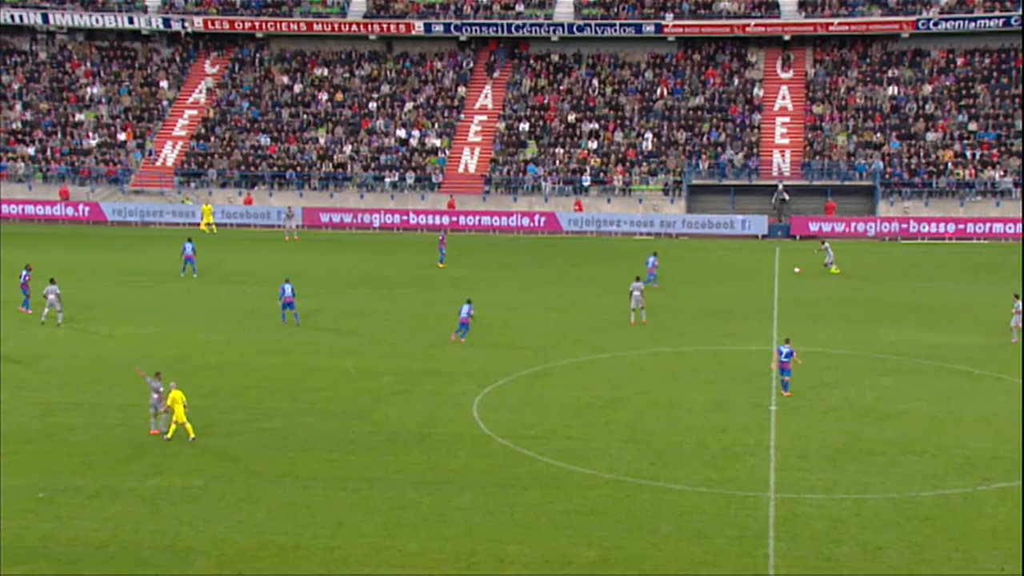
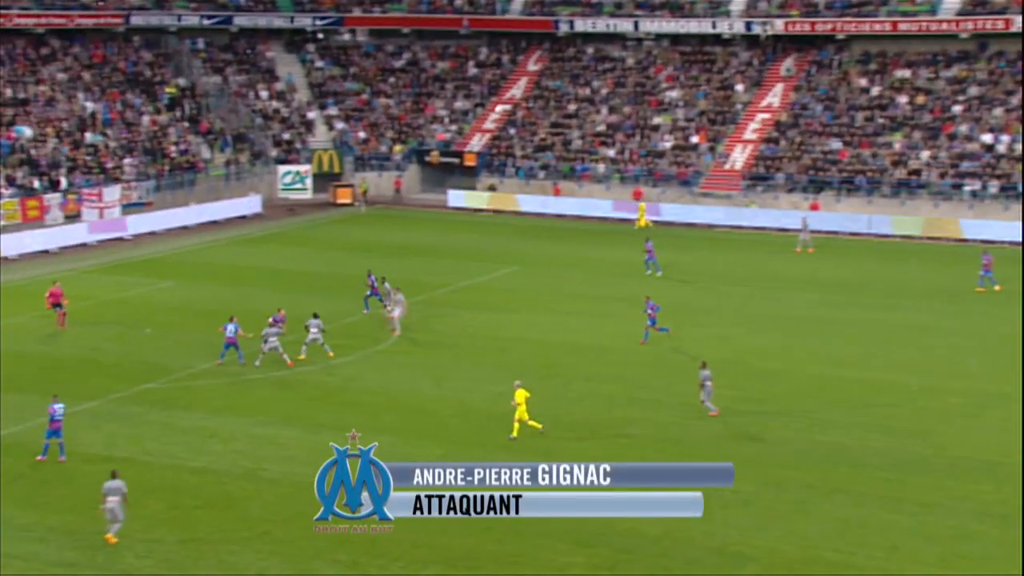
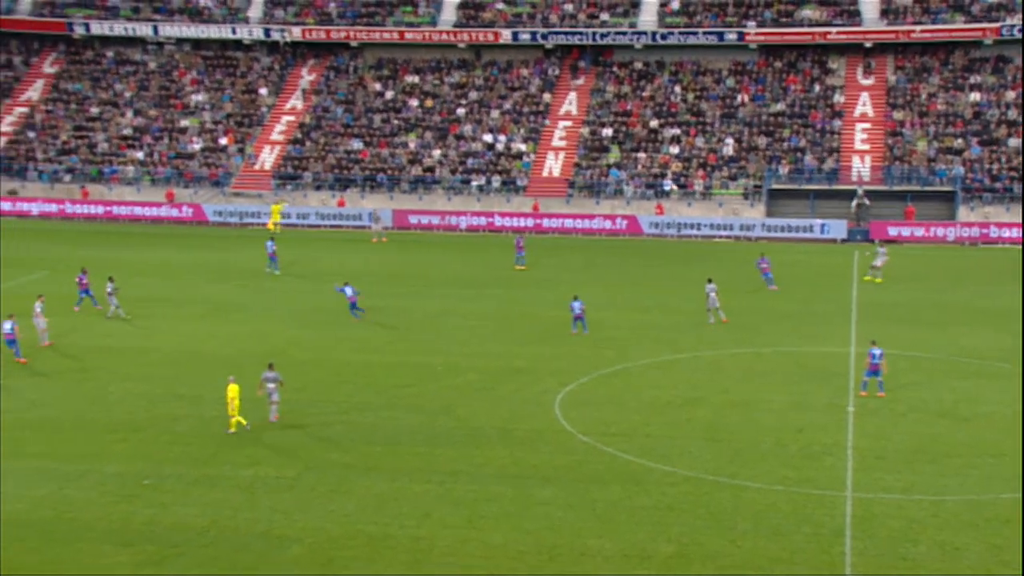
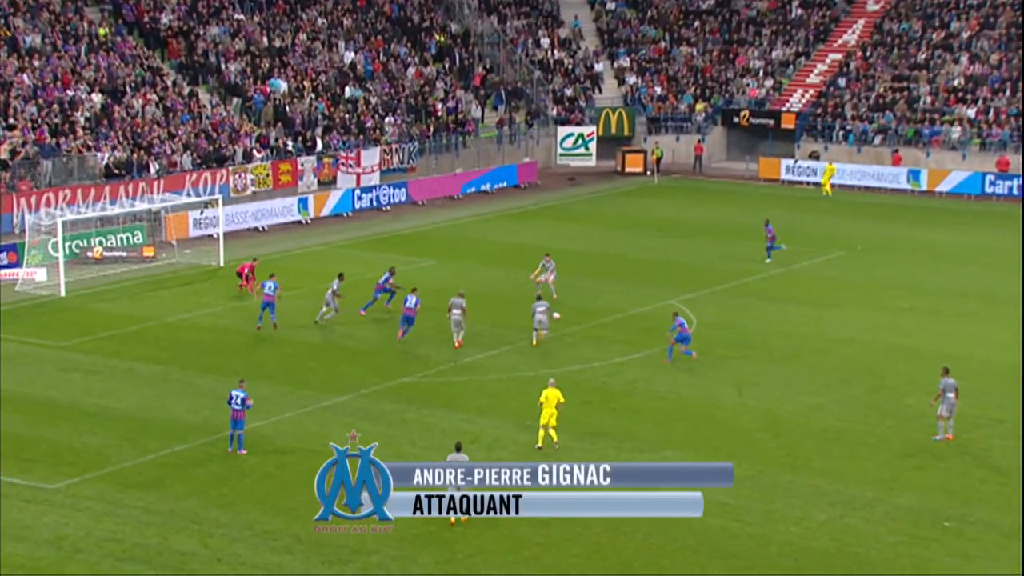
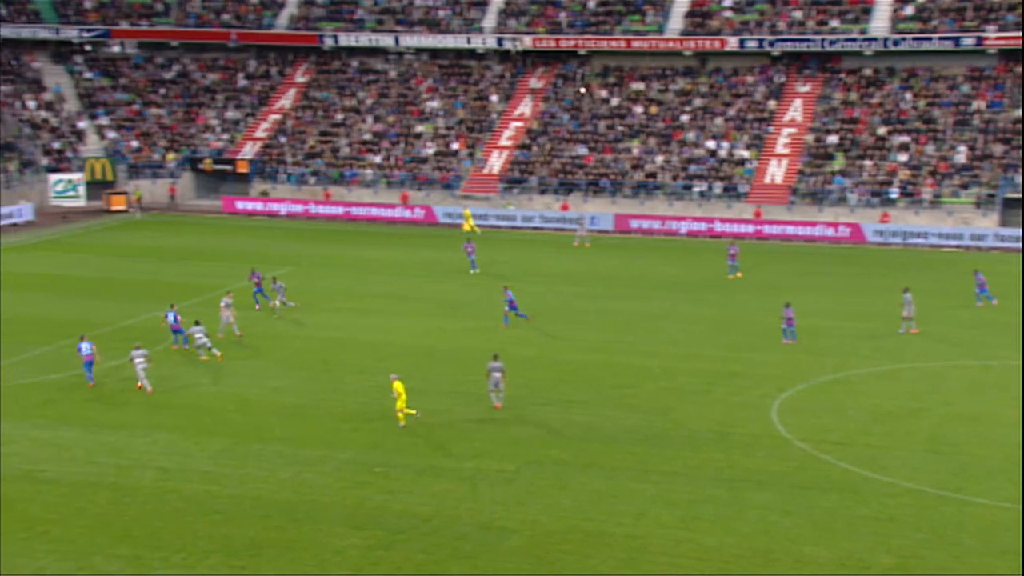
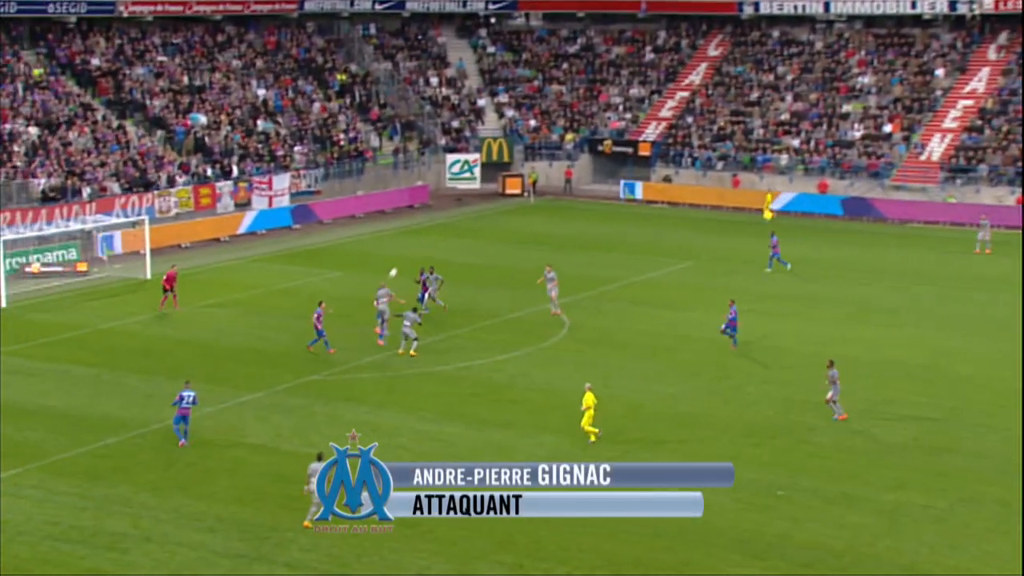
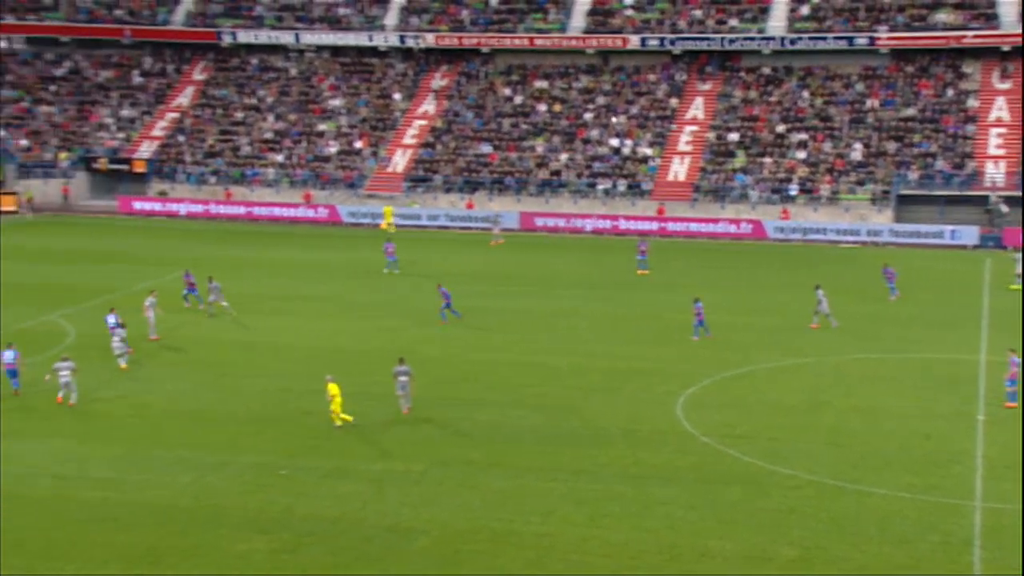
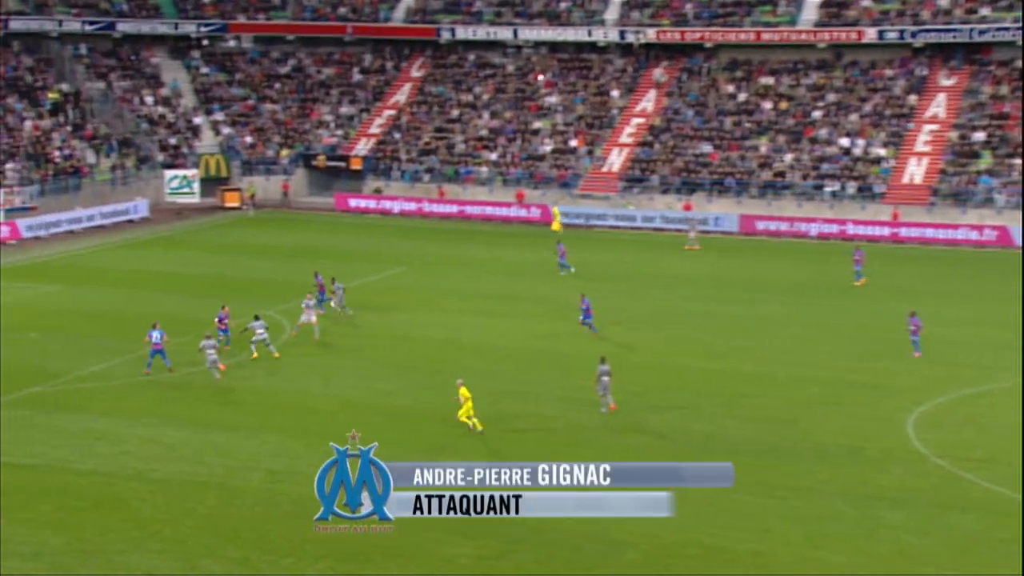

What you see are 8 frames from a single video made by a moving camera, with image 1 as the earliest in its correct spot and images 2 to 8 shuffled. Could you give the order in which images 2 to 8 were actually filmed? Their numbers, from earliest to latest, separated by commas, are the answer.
3, 7, 5, 8, 2, 6, 4
